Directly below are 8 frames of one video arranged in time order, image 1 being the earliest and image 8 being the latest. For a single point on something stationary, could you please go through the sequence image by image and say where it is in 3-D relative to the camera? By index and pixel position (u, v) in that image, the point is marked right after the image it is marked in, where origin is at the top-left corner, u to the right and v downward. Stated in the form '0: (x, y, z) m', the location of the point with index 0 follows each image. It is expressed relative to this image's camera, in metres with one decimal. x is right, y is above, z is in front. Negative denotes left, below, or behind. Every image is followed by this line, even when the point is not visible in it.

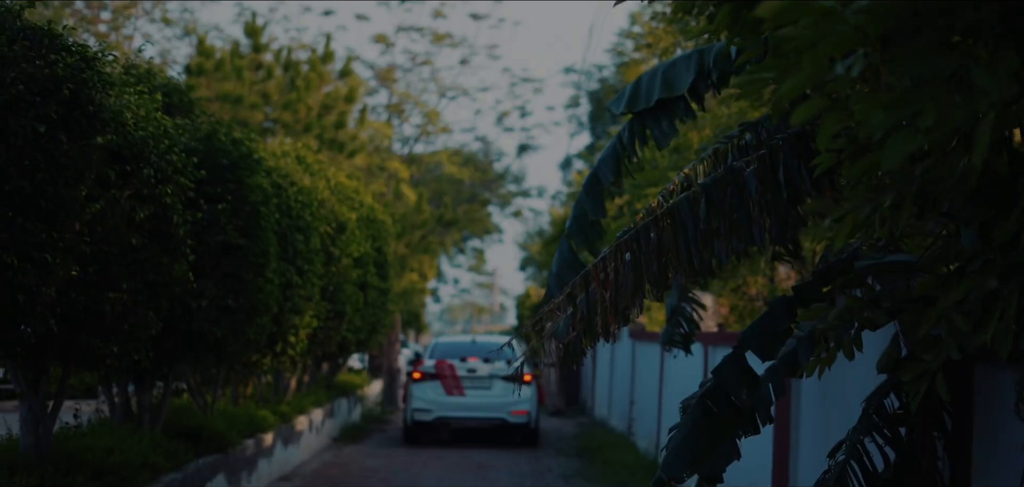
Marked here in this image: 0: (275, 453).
0: (-2.7, -2.4, +12.9) m
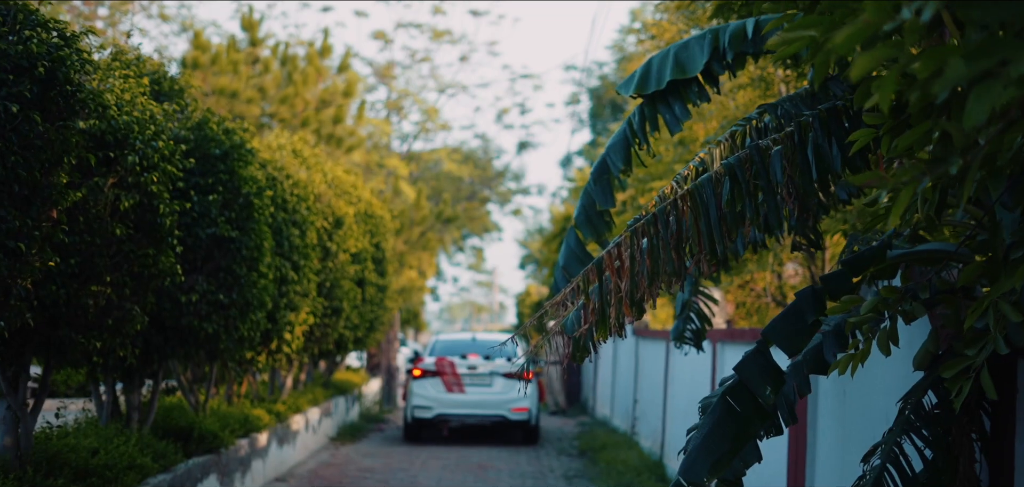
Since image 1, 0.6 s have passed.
0: (-2.7, -2.4, +12.6) m
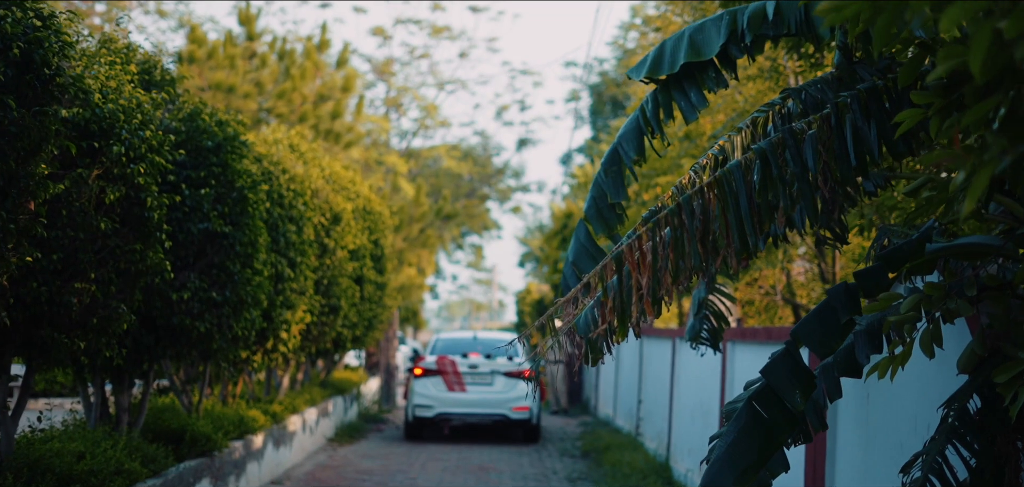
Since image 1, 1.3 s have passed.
0: (-2.7, -2.3, +12.2) m
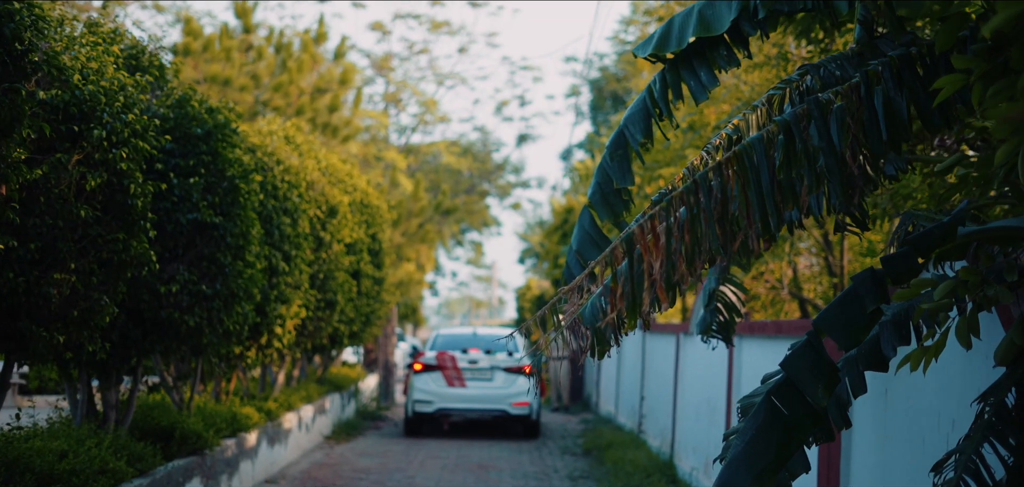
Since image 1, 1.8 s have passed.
0: (-2.7, -2.2, +11.9) m
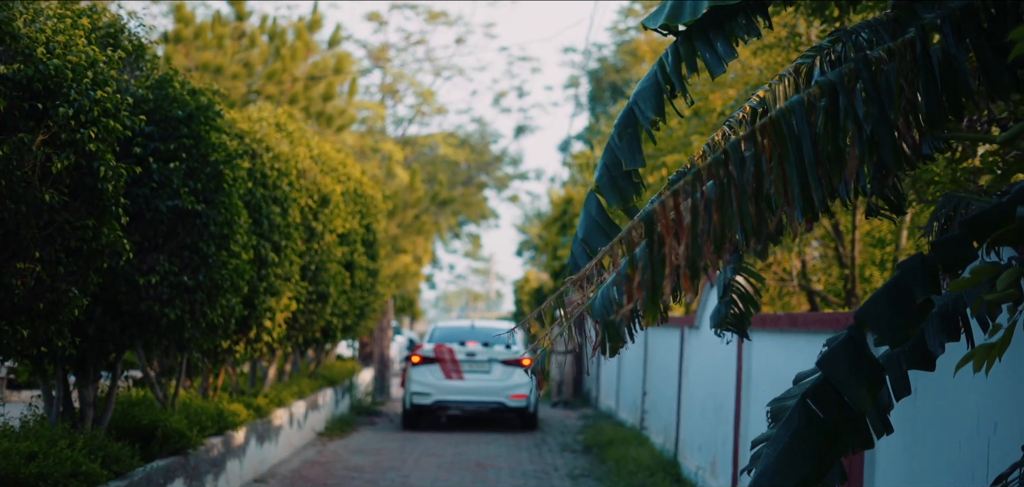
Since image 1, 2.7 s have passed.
0: (-2.7, -2.1, +11.4) m
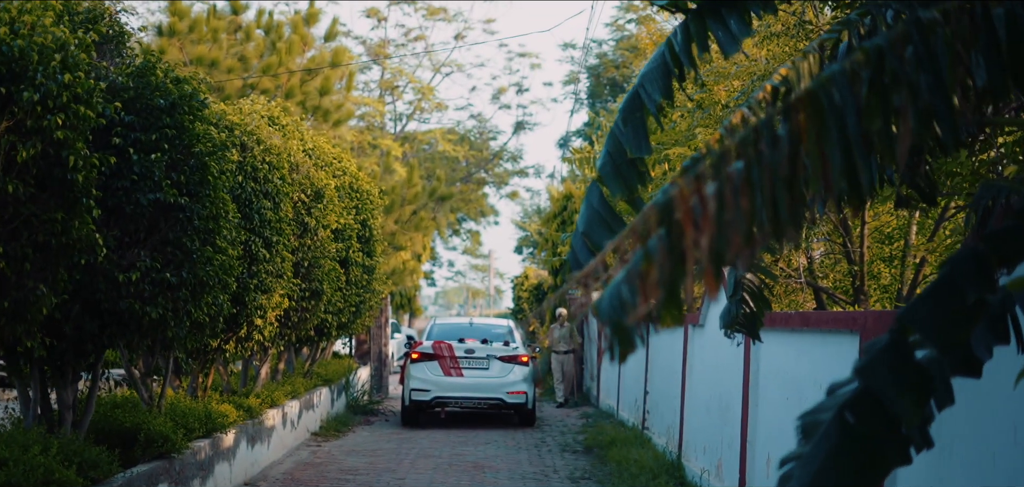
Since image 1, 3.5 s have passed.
0: (-2.7, -2.1, +11.1) m
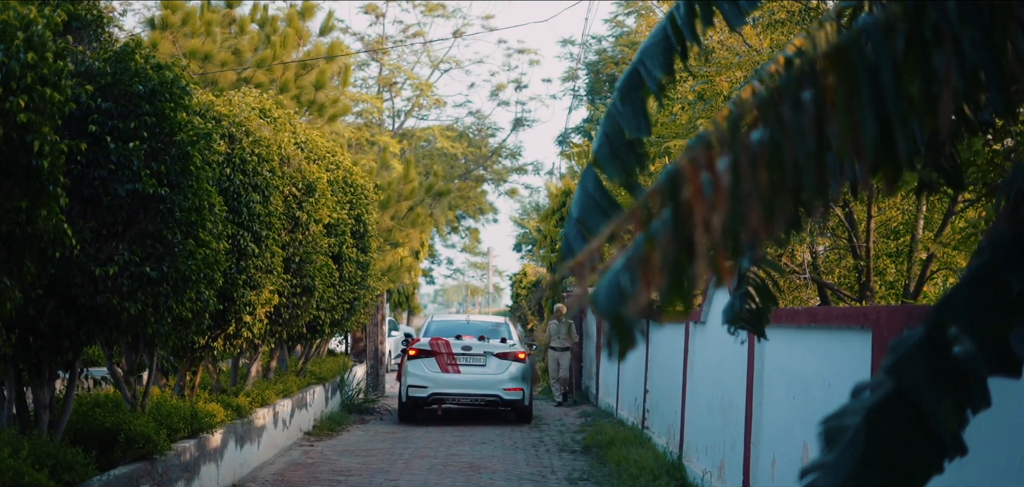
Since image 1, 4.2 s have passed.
0: (-2.8, -2.0, +10.7) m
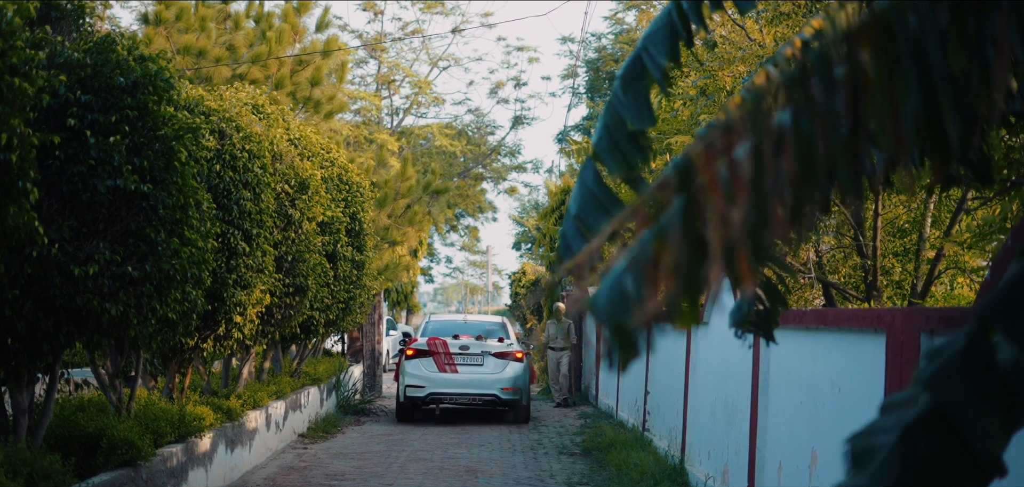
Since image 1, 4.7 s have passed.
0: (-2.8, -2.0, +10.4) m
